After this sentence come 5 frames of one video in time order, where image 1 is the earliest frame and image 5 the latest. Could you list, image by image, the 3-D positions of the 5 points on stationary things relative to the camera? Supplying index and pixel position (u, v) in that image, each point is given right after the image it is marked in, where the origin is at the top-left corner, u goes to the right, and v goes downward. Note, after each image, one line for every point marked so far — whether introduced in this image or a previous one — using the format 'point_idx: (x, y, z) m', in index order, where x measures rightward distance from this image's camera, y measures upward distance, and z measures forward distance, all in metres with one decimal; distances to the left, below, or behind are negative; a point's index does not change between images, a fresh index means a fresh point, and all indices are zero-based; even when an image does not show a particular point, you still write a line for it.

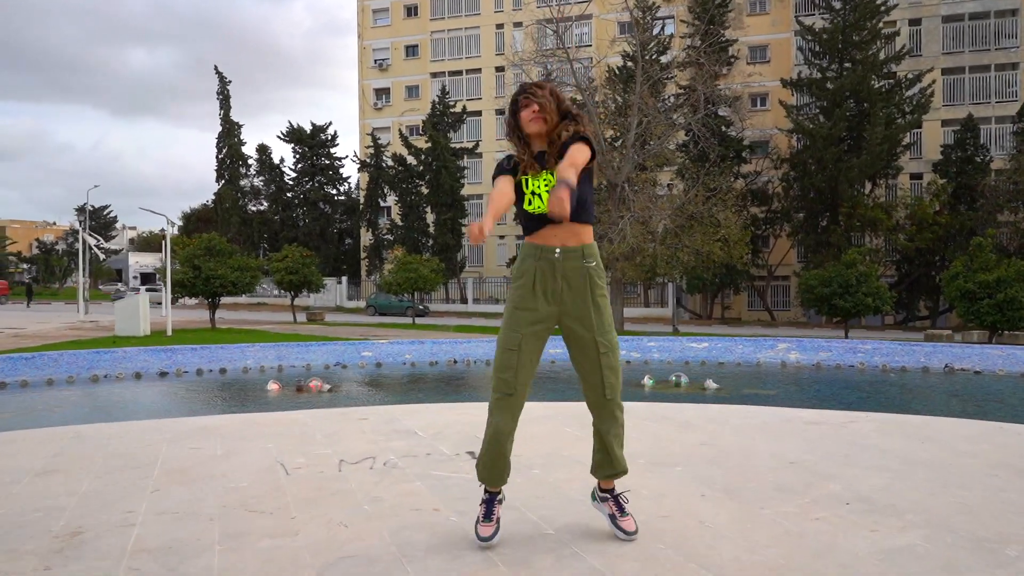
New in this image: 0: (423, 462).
0: (-0.4, -0.9, +4.2) m
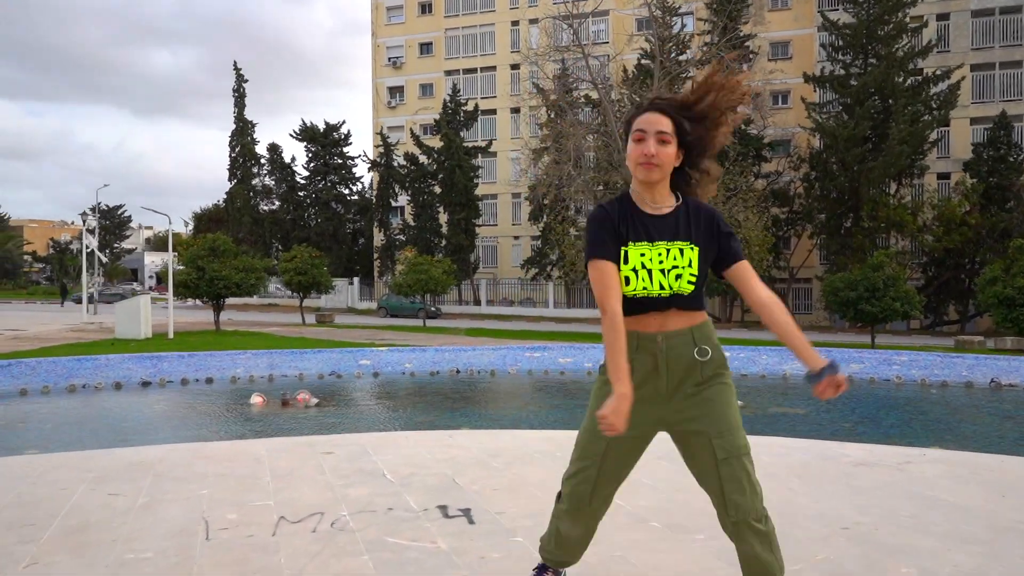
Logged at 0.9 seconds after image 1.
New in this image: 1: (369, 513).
0: (-0.5, -0.9, +3.4) m
1: (-0.6, -0.9, +3.5) m
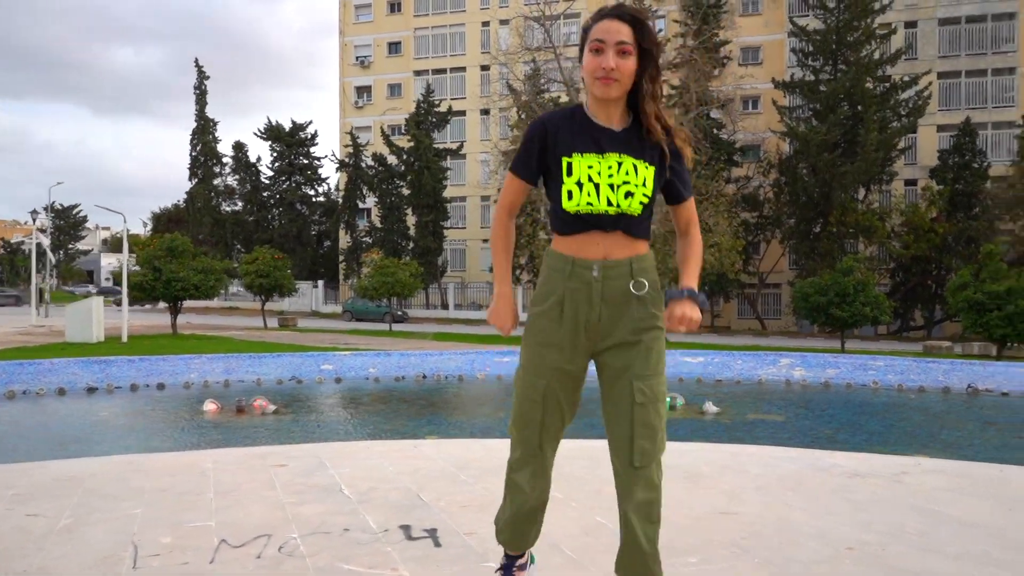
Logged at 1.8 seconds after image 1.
0: (-0.6, -0.9, +3.0) m
1: (-0.7, -0.9, +3.1) m
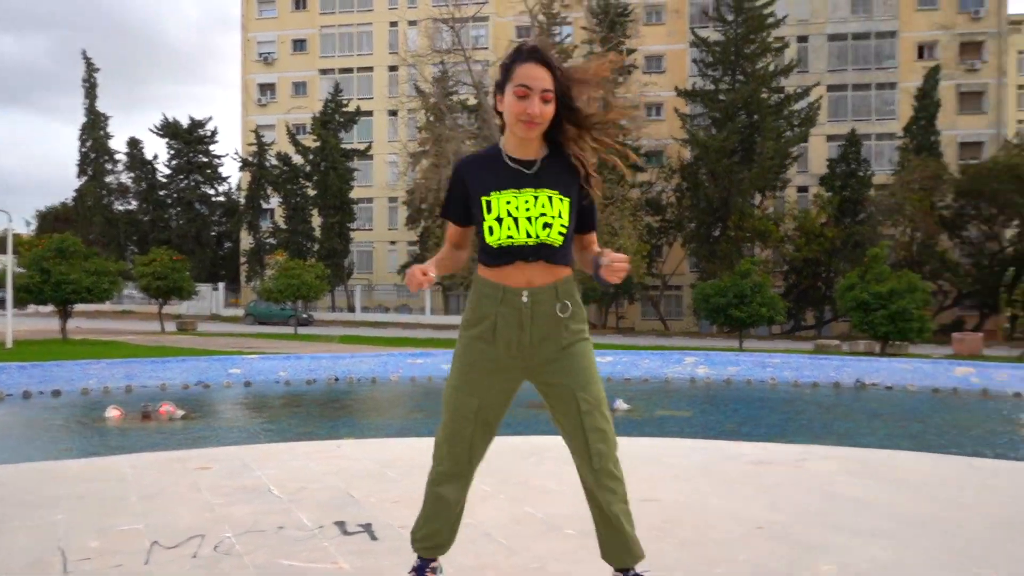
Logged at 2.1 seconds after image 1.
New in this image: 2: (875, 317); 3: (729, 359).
0: (-0.9, -0.9, +3.0) m
1: (-1.0, -0.9, +3.1) m
2: (+7.7, -0.6, +17.6) m
3: (+3.1, -1.0, +11.9) m
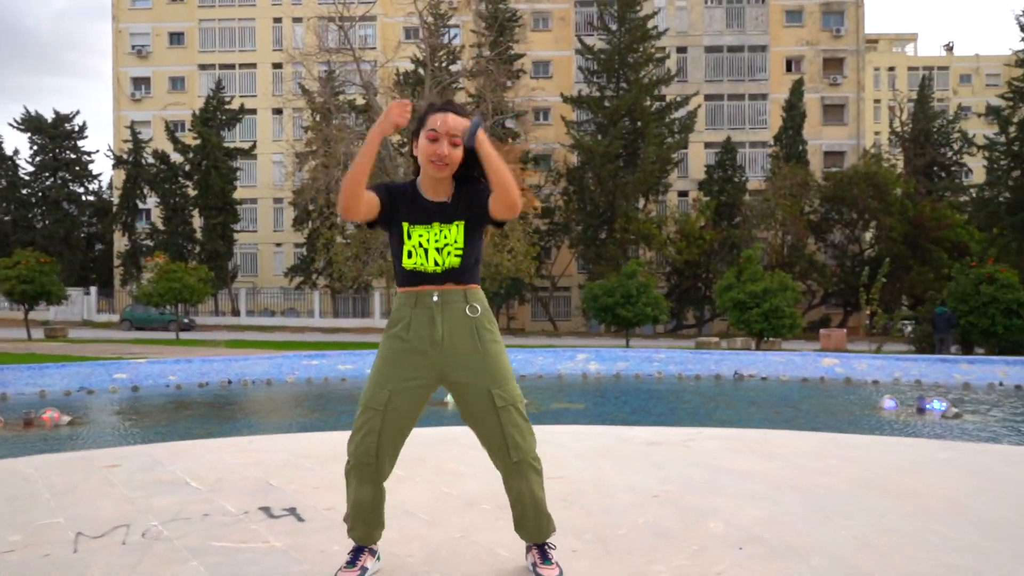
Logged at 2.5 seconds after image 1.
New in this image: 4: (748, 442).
0: (-1.2, -0.9, +3.1) m
1: (-1.3, -0.9, +3.2) m
2: (+5.4, -0.6, +18.7) m
3: (+1.6, -1.0, +12.5) m
4: (+1.4, -0.9, +4.9) m
